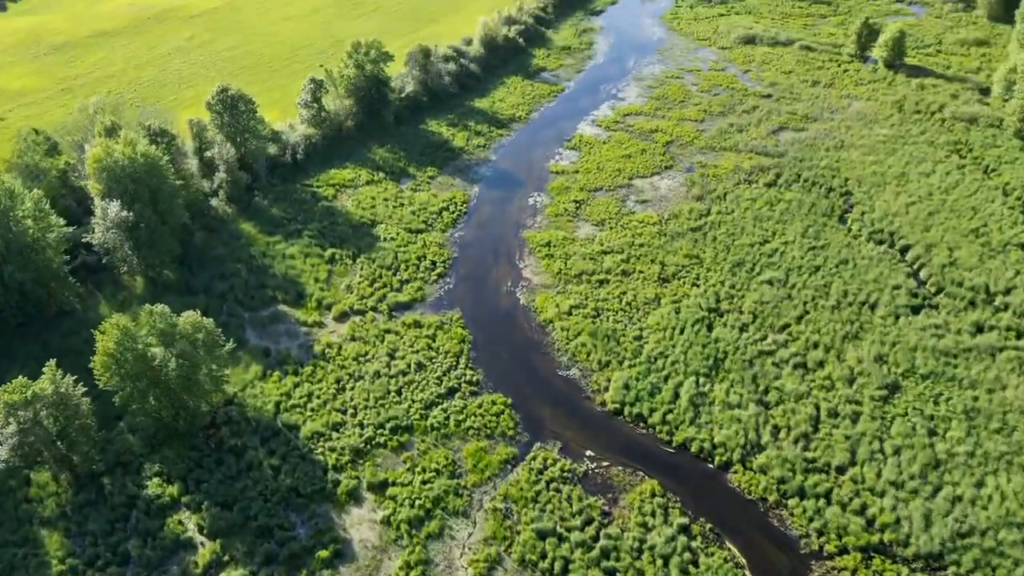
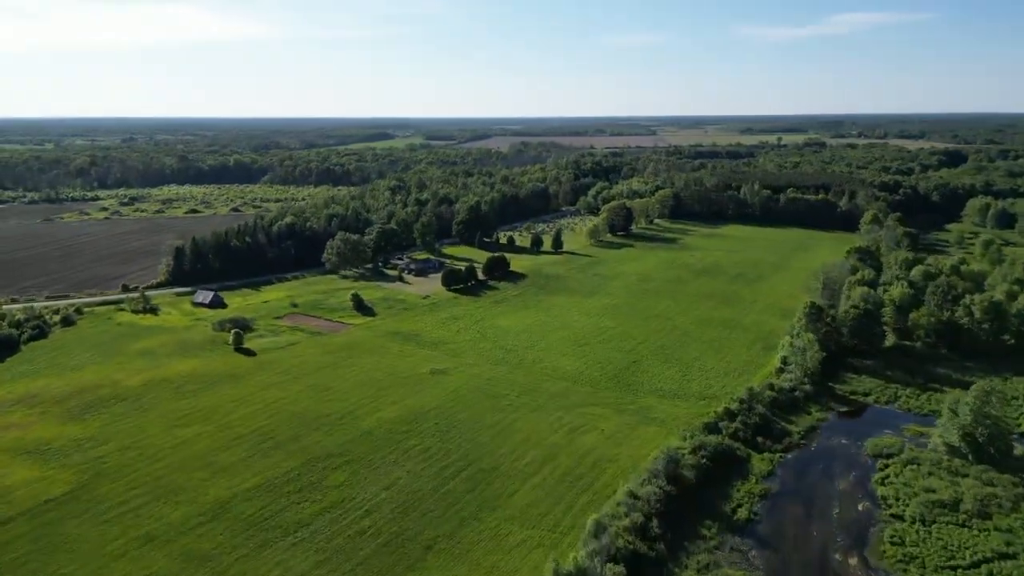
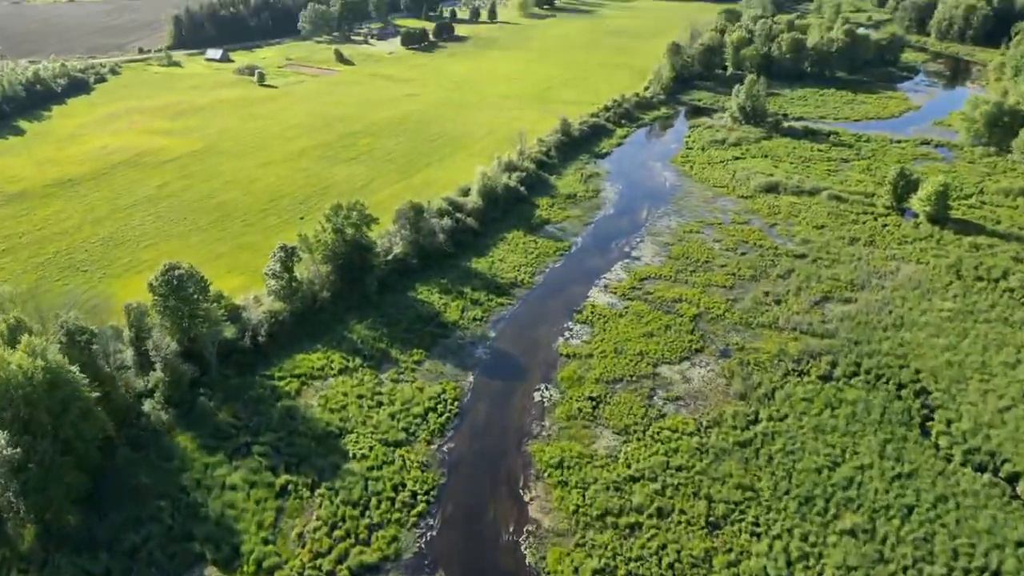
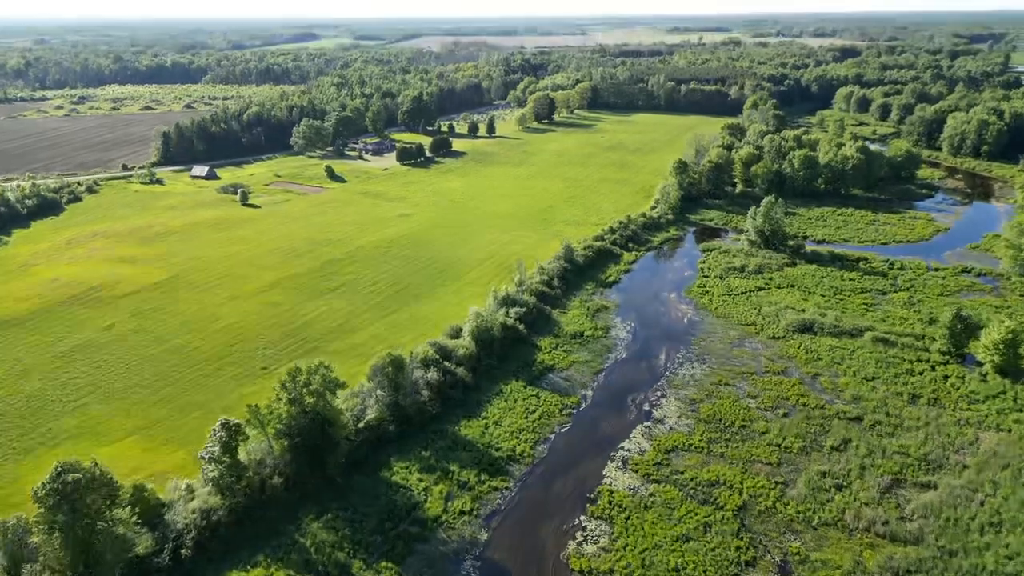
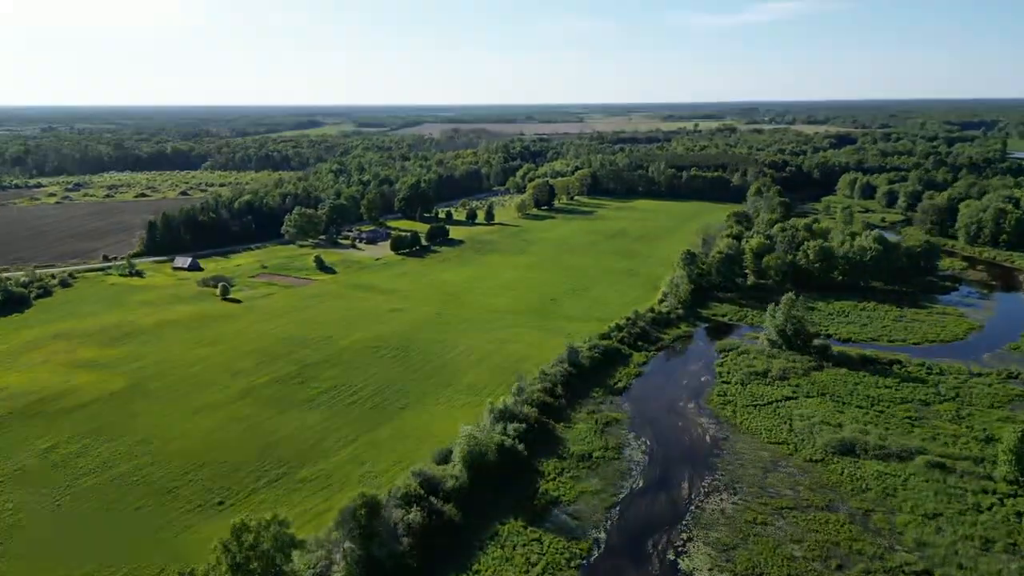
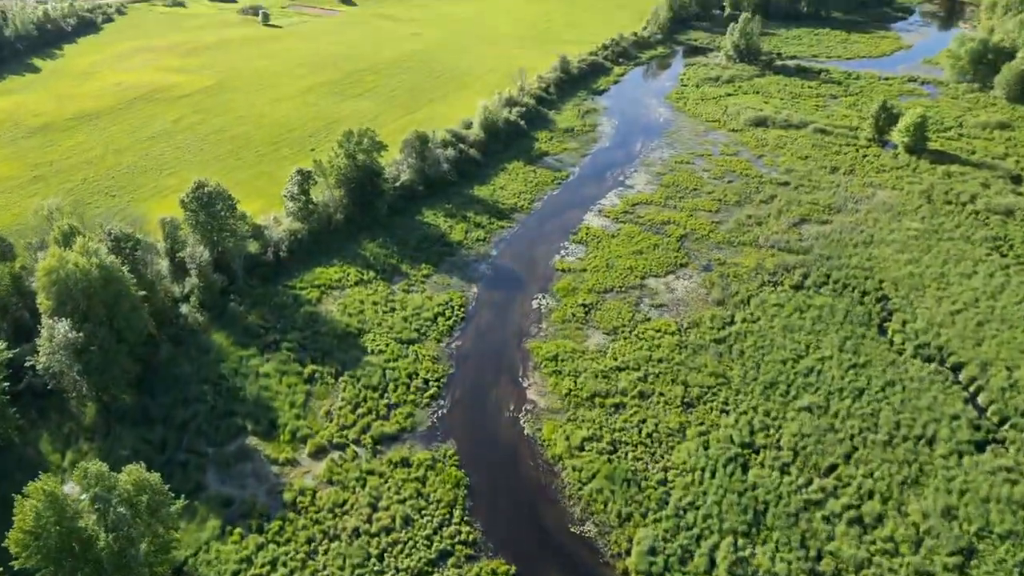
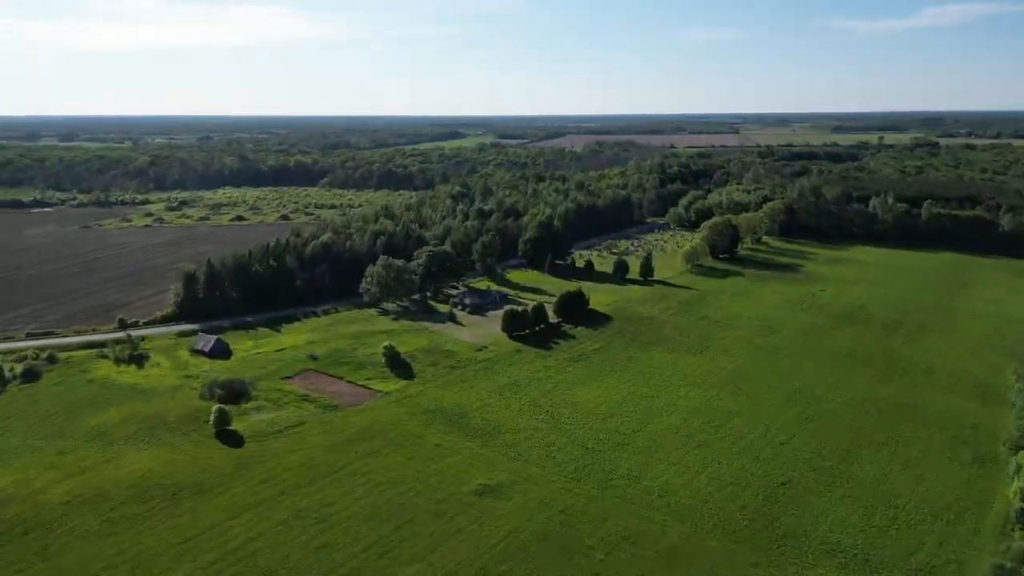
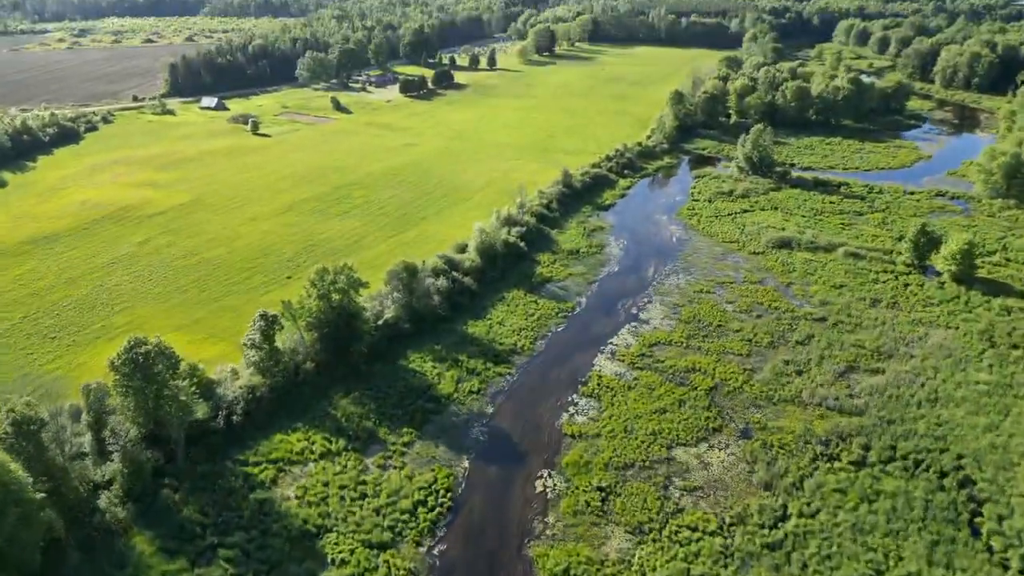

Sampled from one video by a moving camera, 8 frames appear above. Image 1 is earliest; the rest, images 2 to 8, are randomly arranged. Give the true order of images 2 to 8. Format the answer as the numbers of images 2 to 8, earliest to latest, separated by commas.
6, 3, 8, 4, 5, 2, 7
